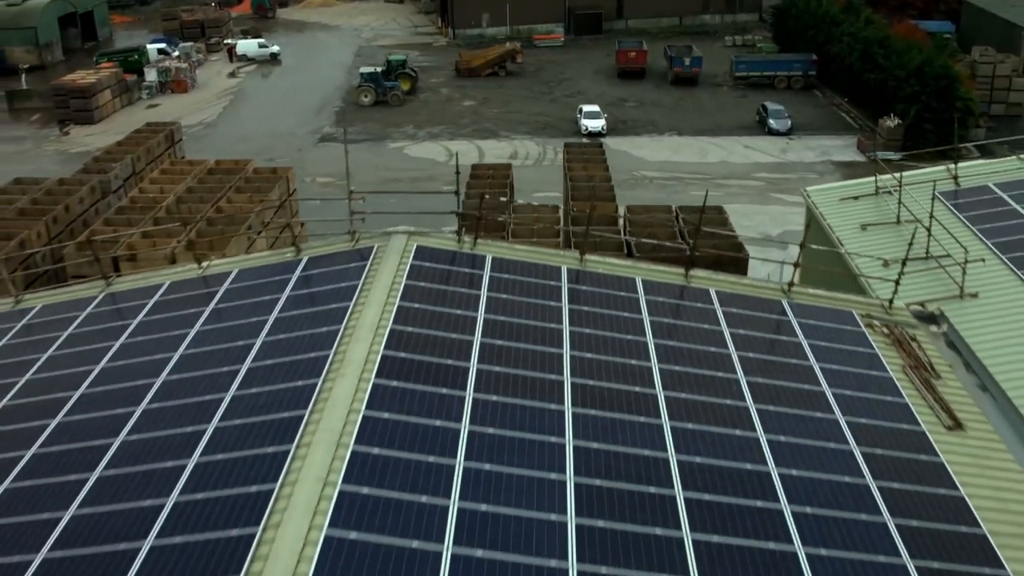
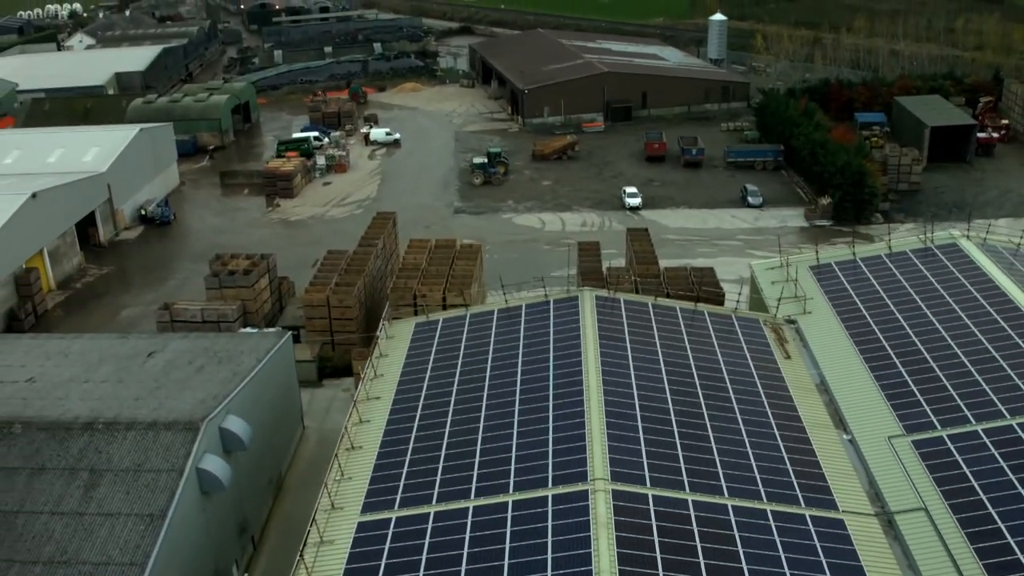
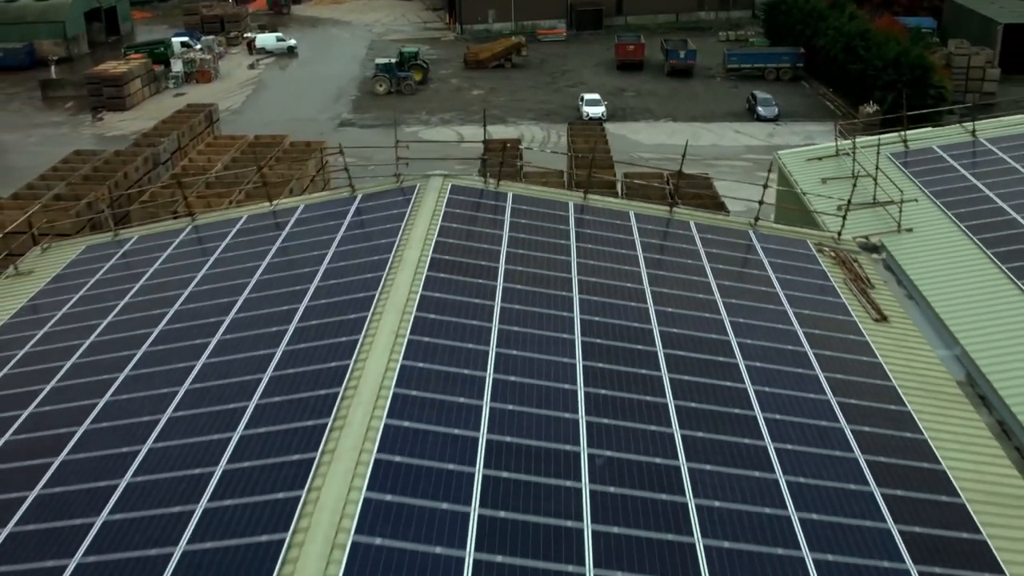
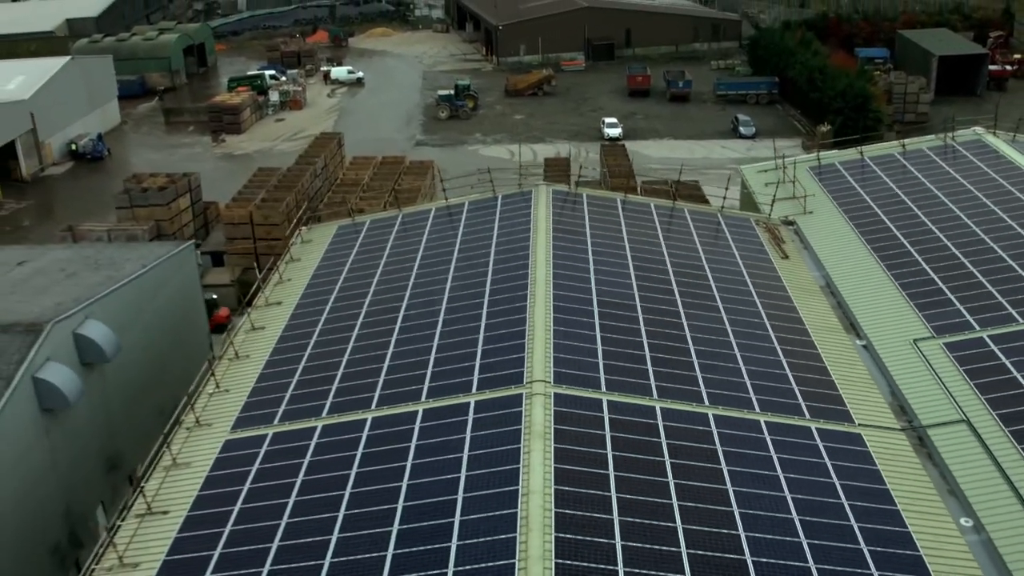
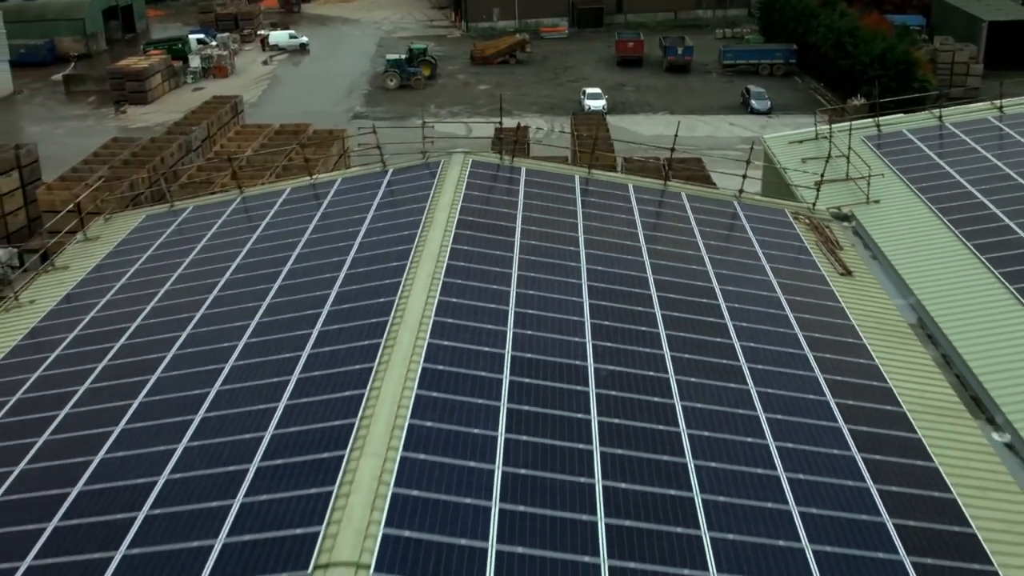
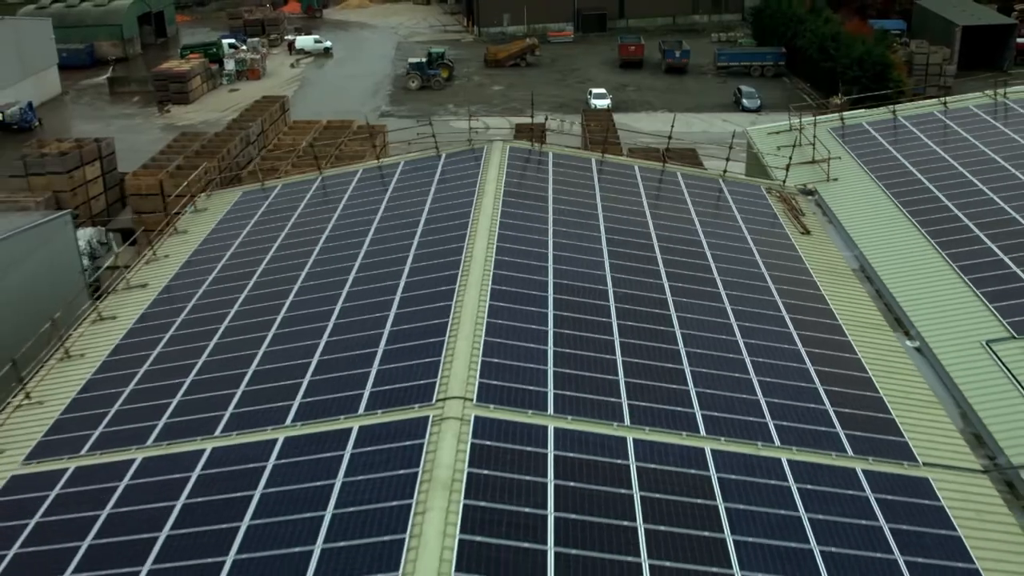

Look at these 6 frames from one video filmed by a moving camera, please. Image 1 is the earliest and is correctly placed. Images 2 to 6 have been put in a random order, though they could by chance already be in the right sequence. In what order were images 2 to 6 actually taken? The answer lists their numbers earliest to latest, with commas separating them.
3, 5, 6, 4, 2
